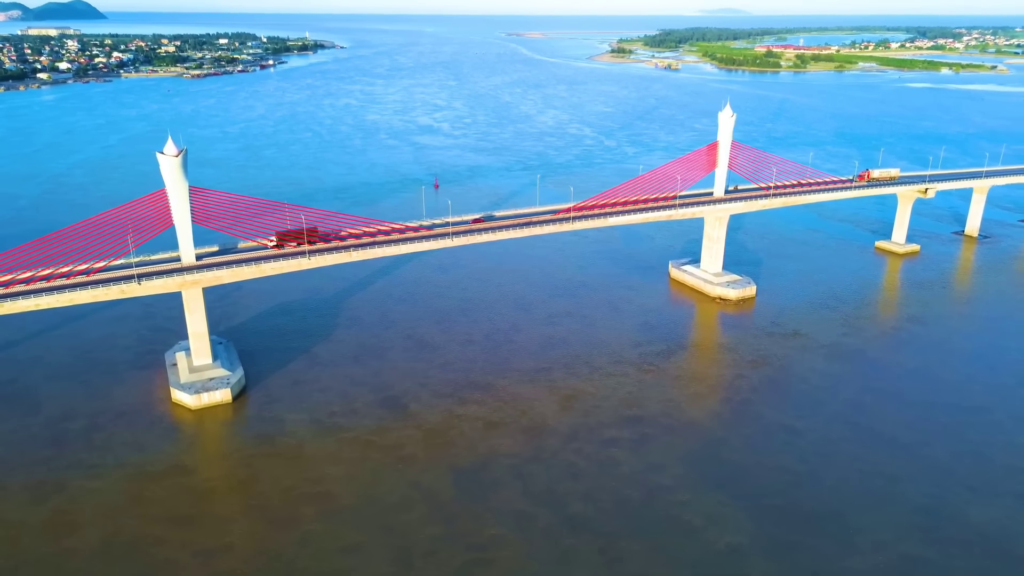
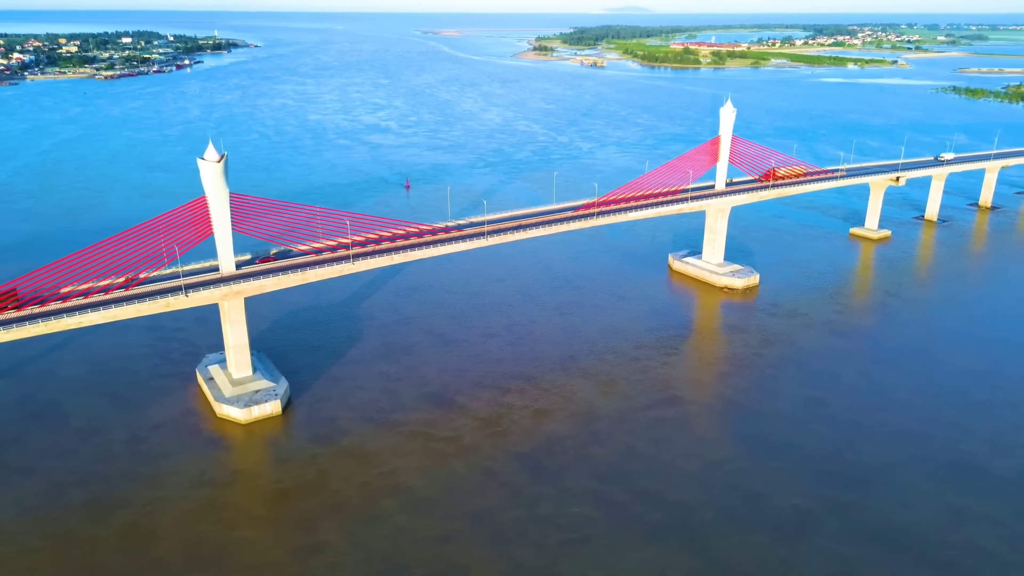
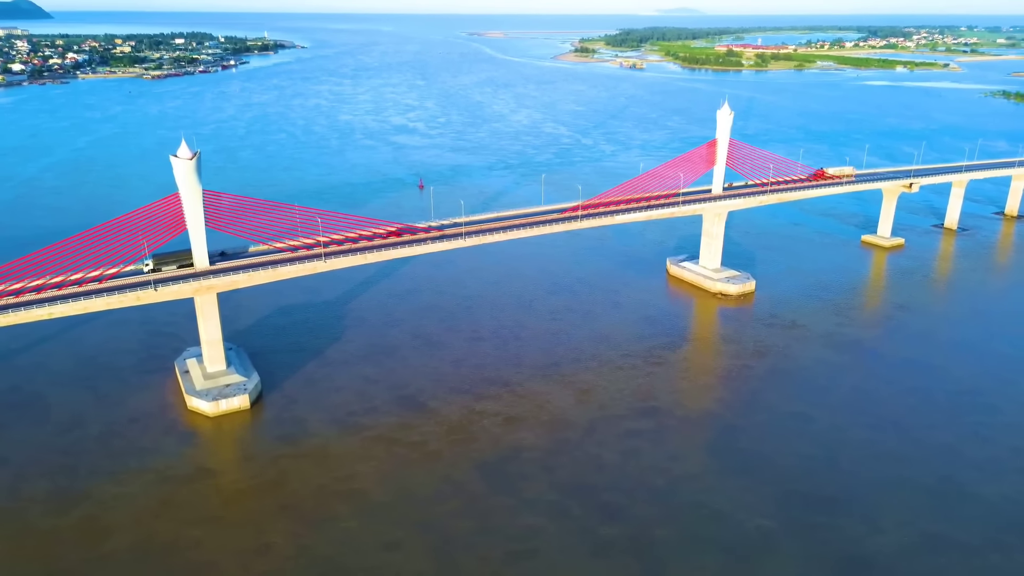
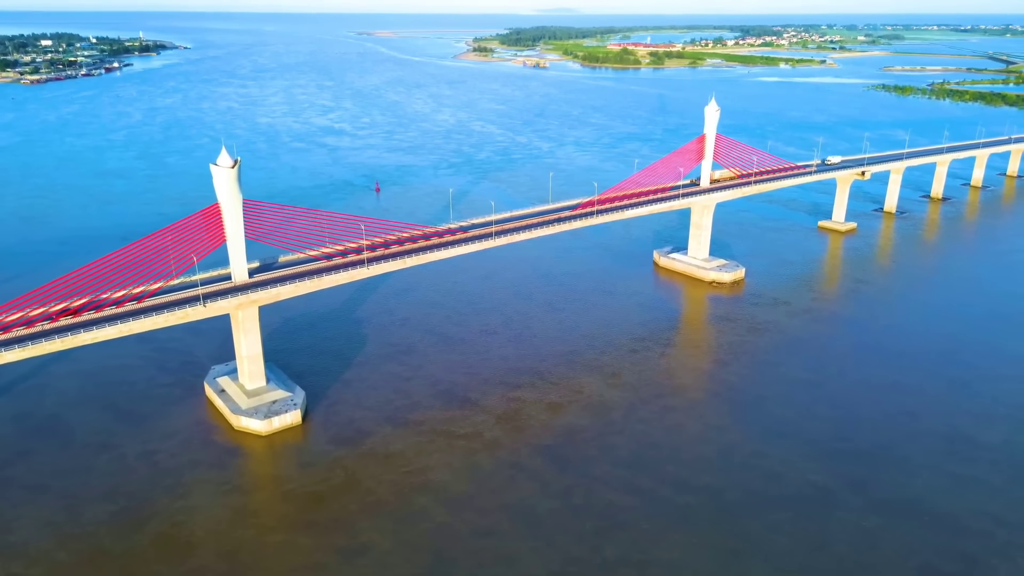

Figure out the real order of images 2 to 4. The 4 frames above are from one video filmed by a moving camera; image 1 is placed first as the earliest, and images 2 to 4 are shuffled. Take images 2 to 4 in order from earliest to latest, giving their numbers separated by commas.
3, 2, 4
